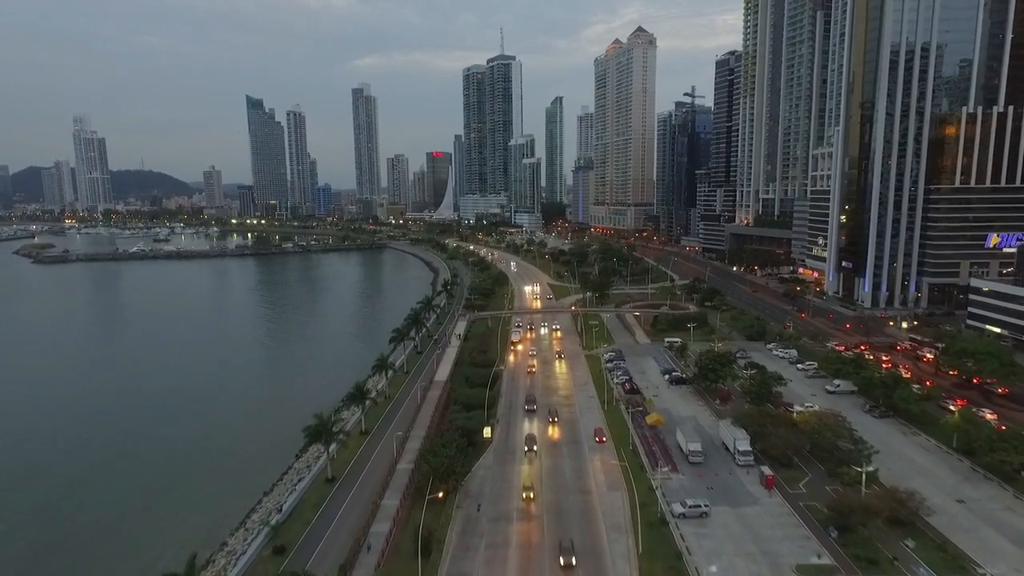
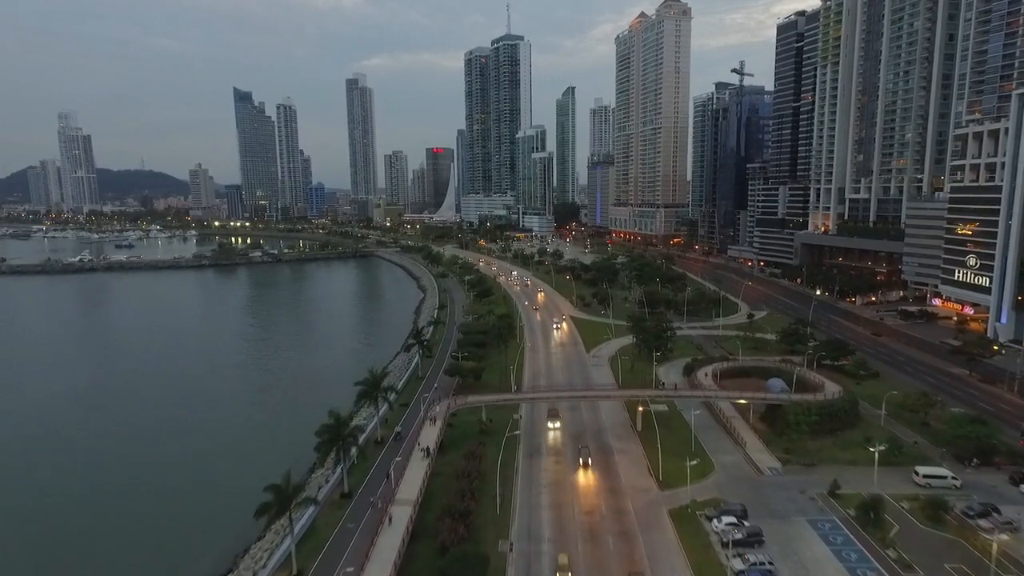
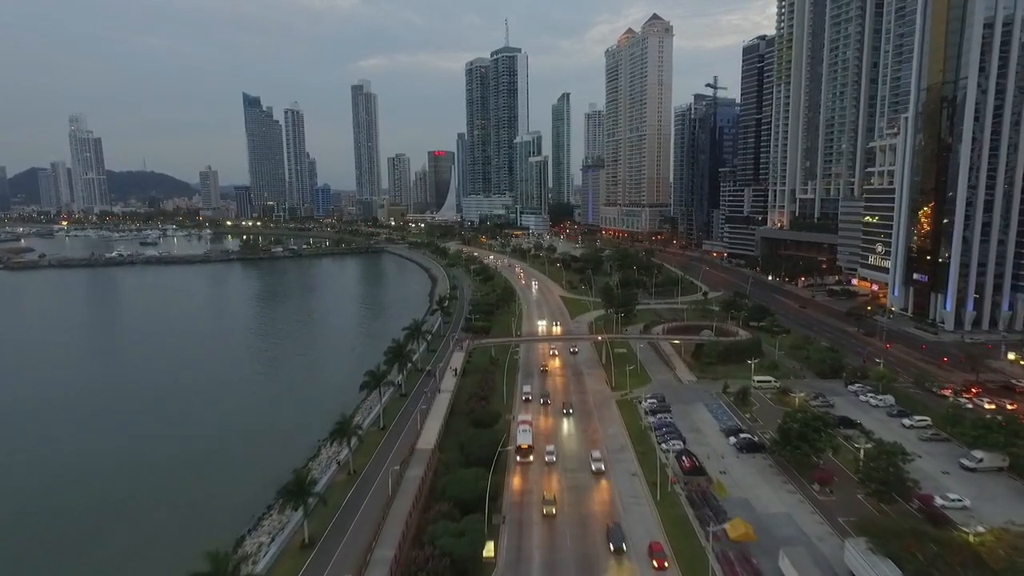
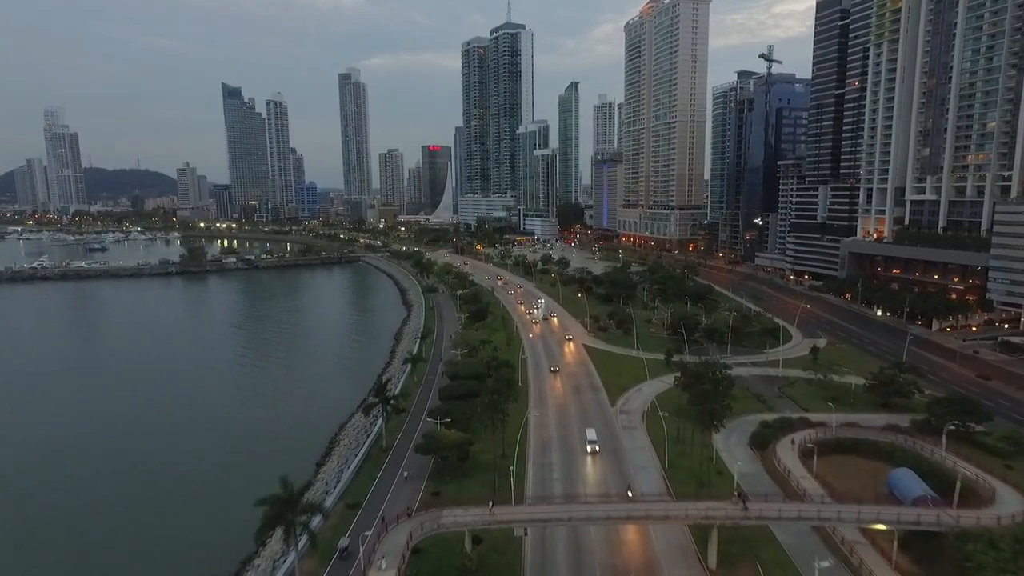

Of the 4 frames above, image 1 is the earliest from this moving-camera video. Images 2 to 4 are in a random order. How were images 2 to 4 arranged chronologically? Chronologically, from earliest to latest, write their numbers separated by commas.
3, 2, 4
